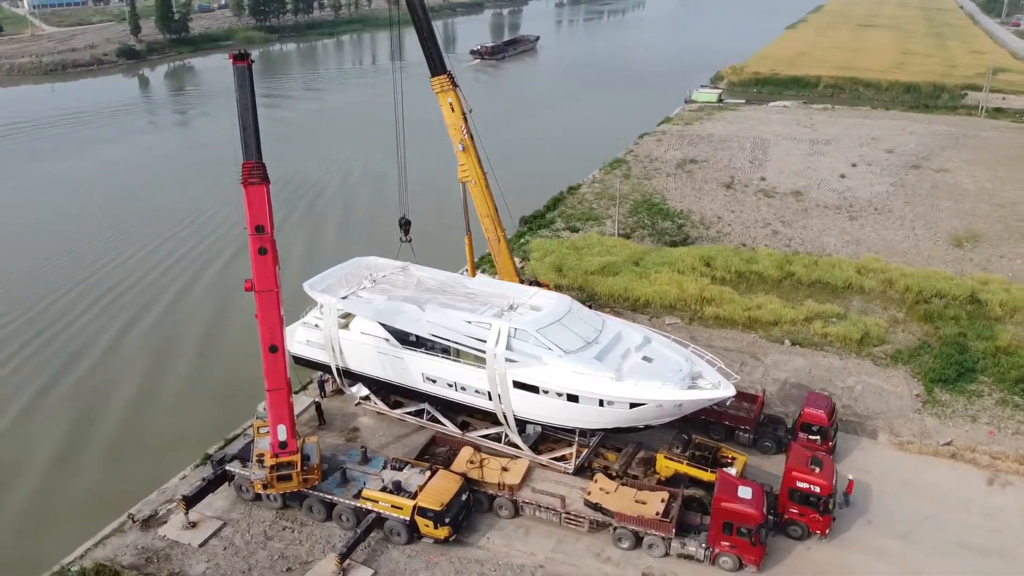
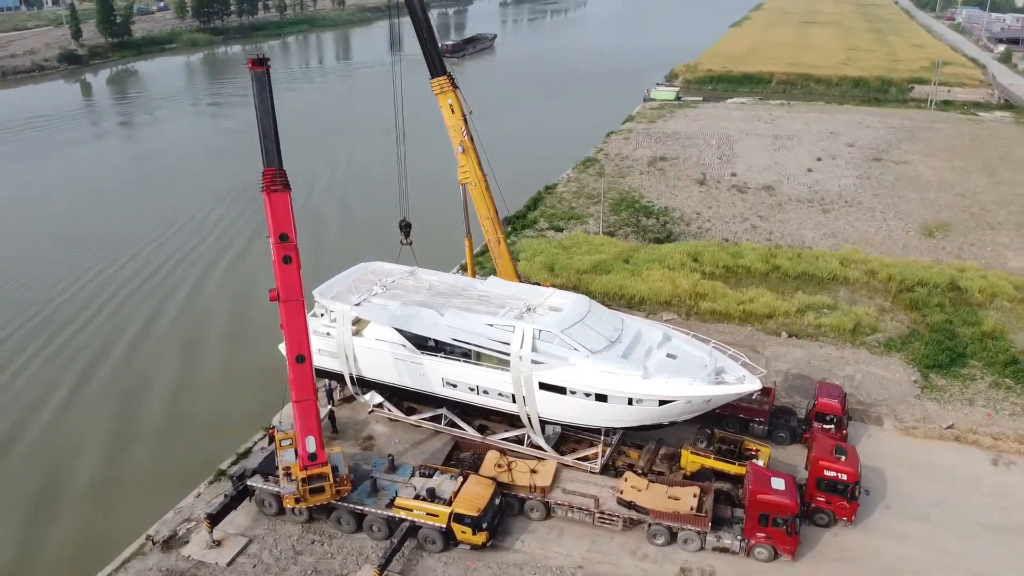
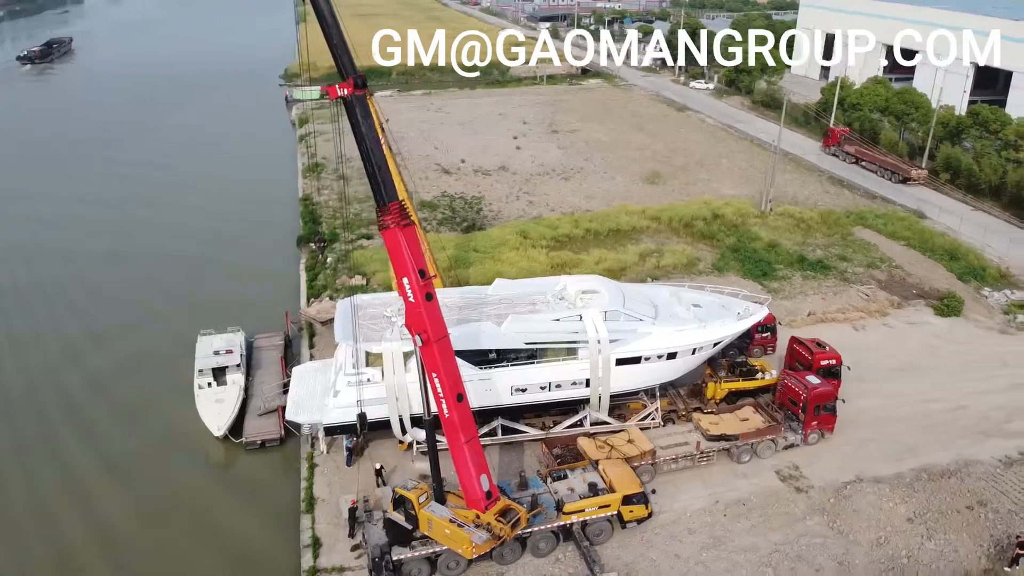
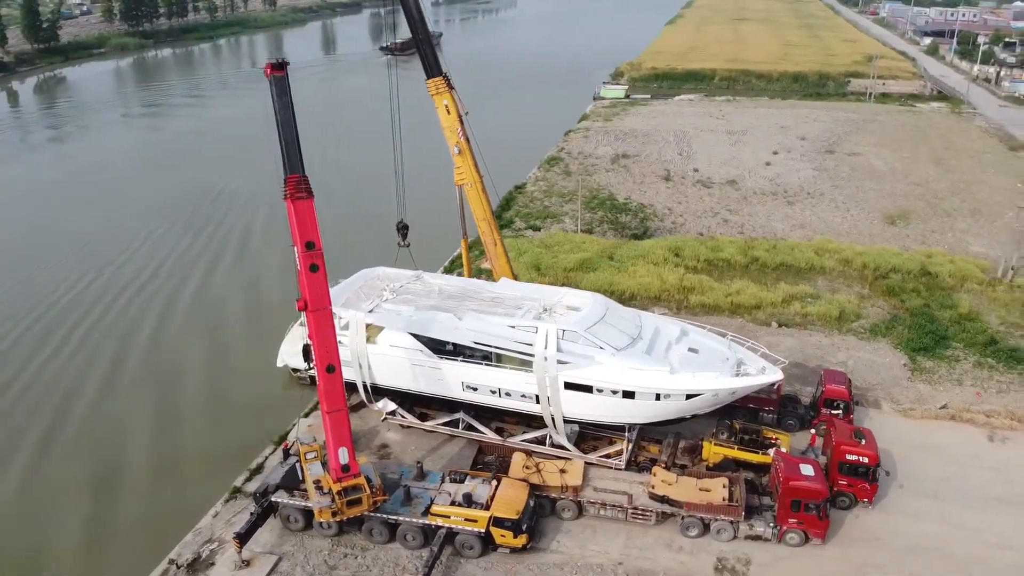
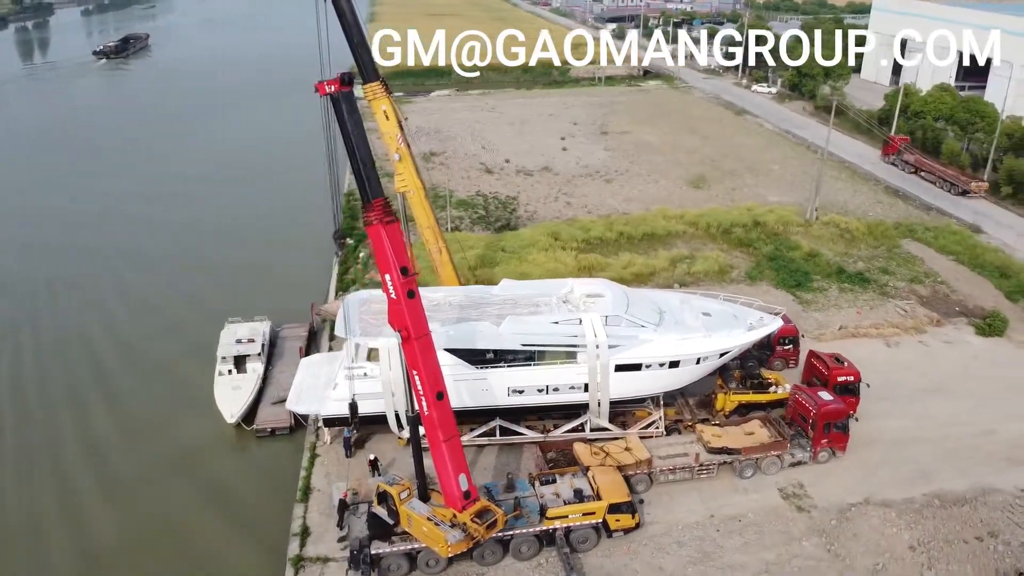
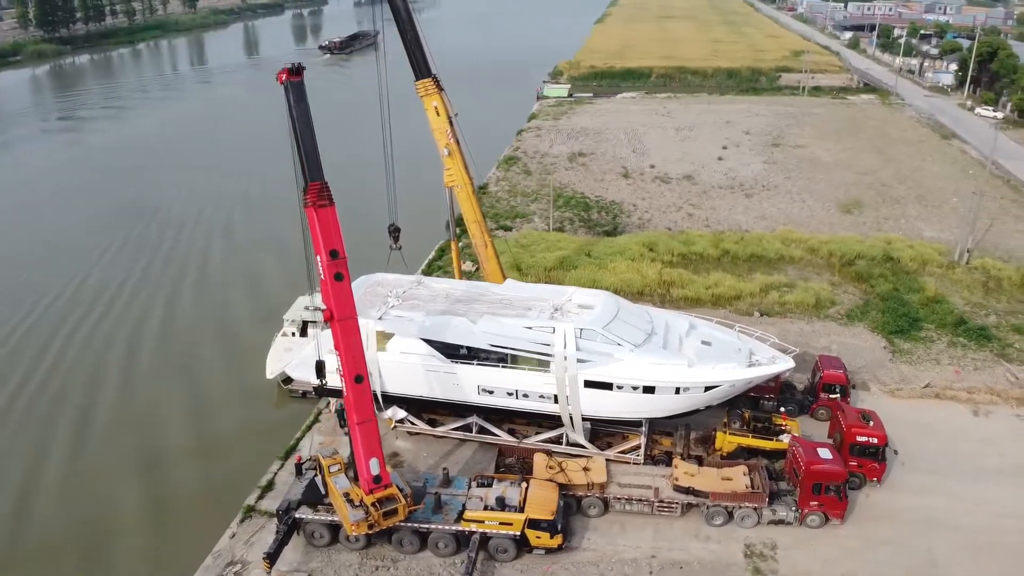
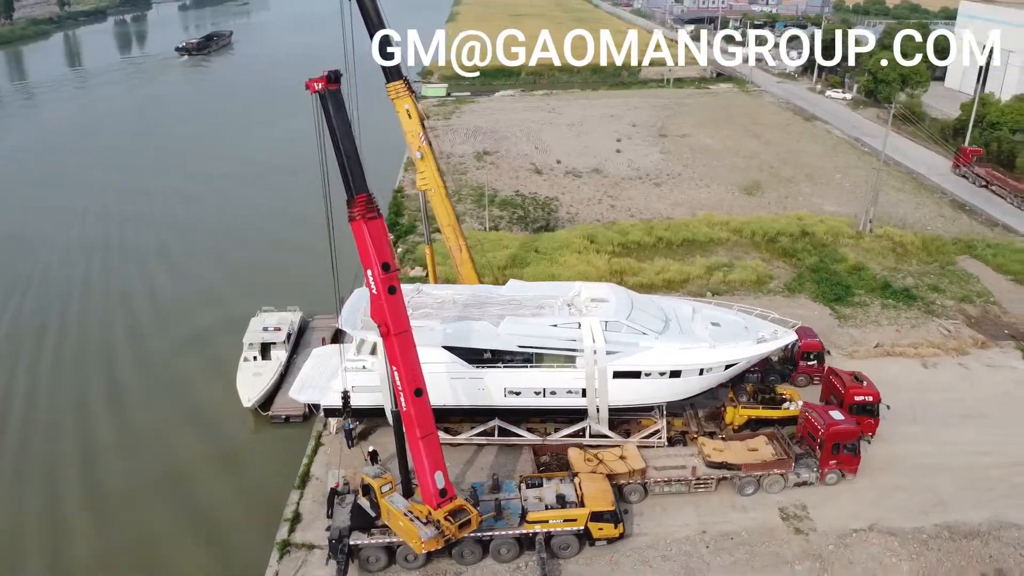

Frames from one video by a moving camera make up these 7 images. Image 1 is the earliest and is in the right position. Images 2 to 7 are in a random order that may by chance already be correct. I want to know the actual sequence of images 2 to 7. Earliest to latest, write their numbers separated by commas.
2, 4, 6, 7, 5, 3
